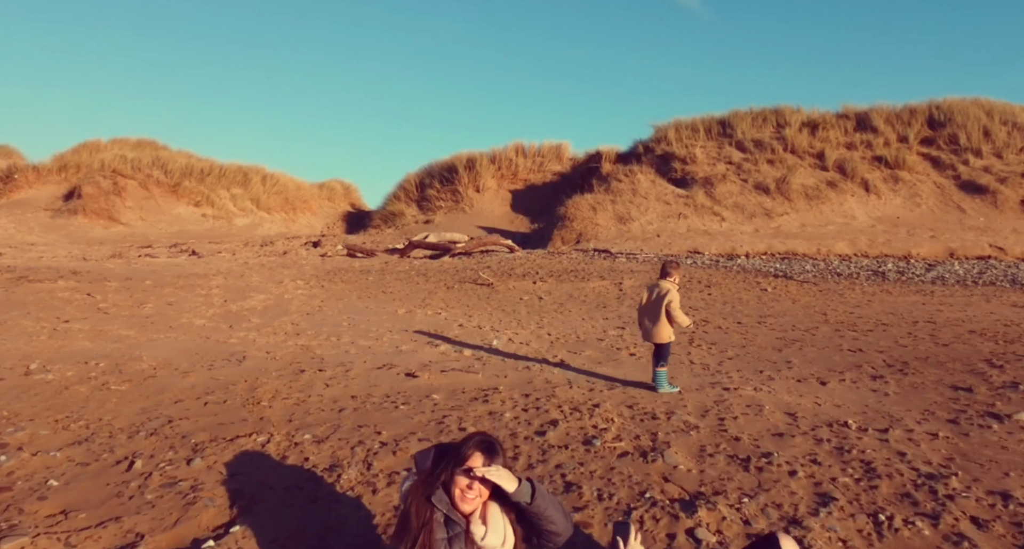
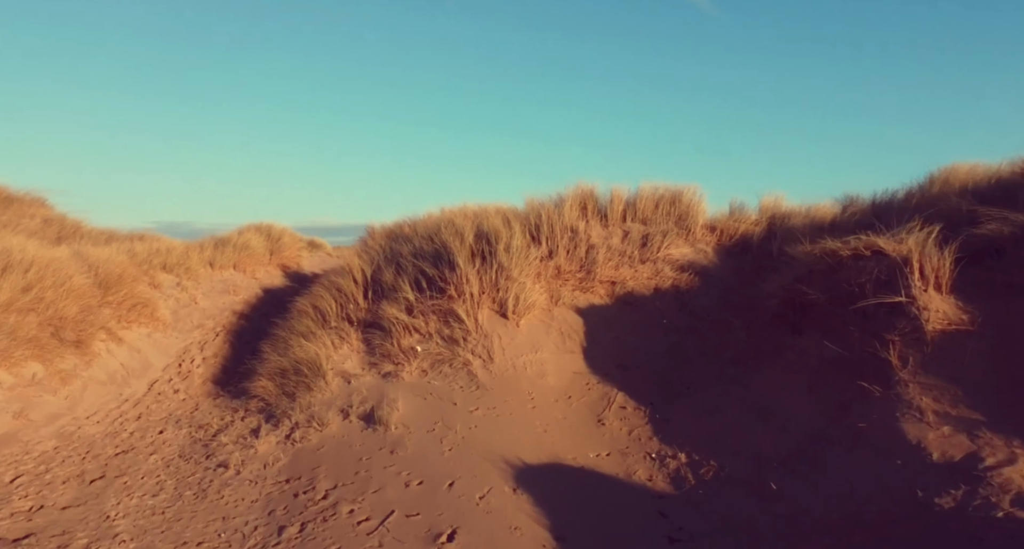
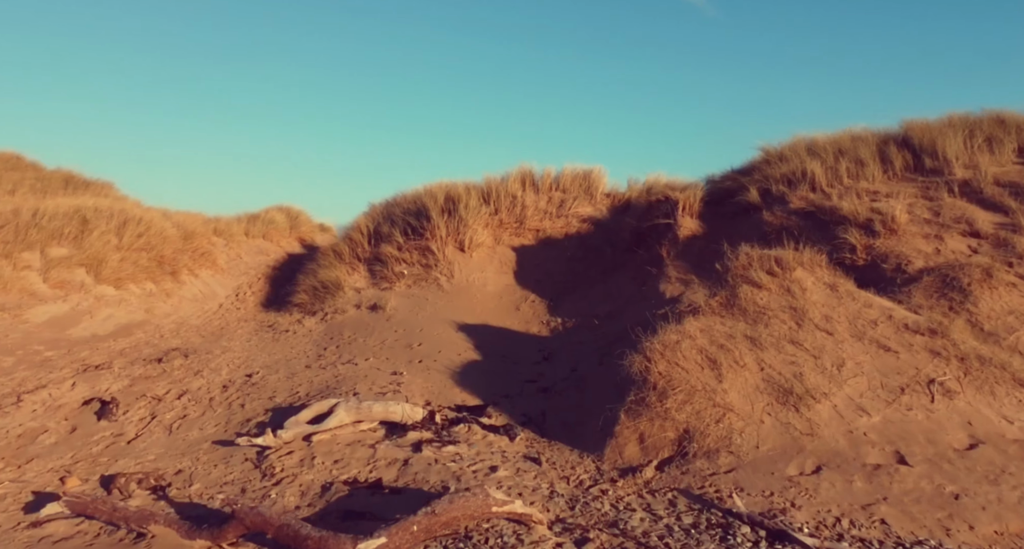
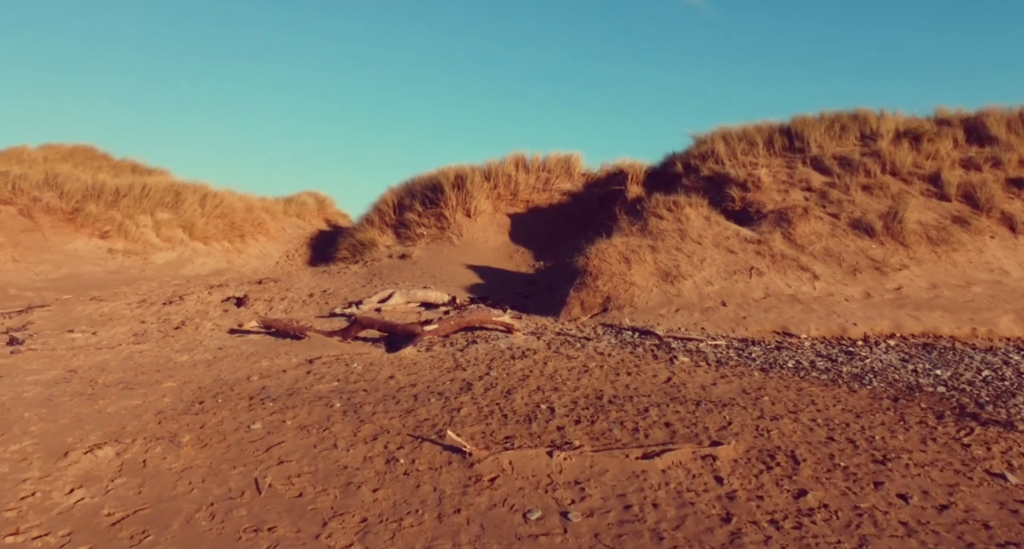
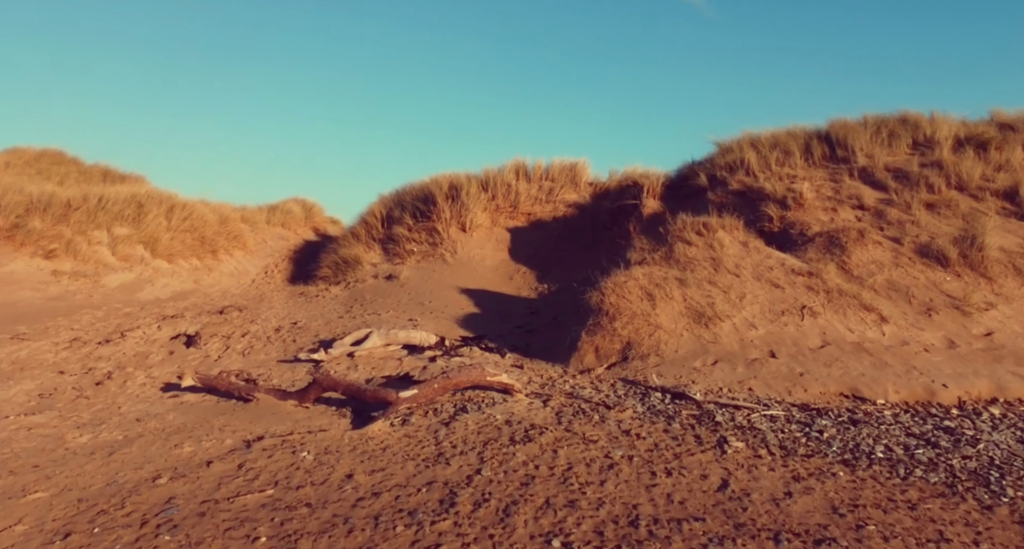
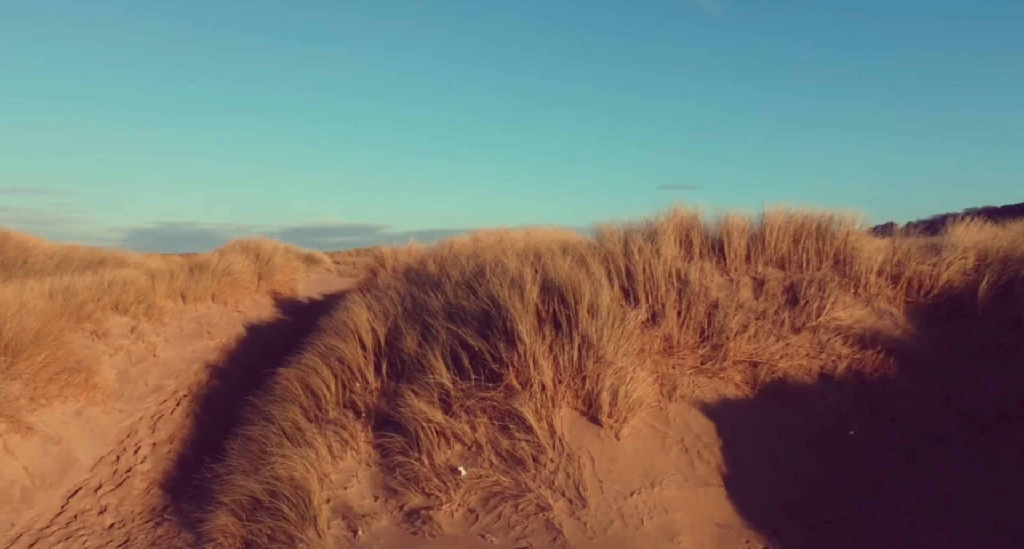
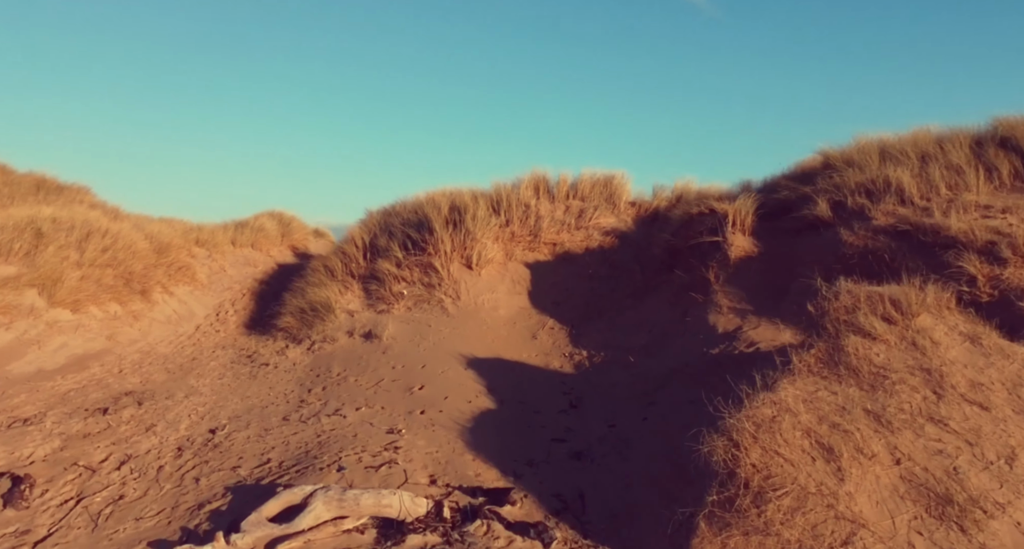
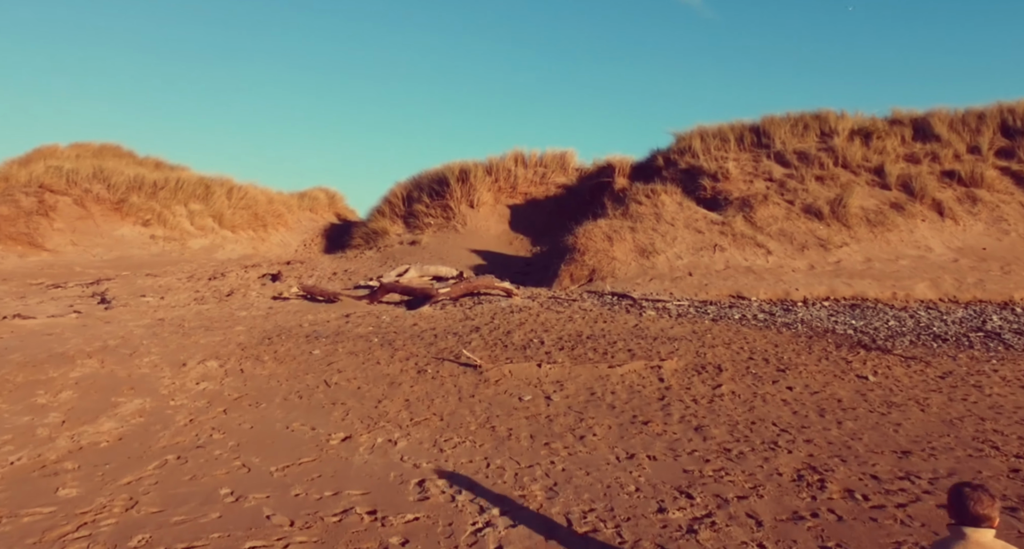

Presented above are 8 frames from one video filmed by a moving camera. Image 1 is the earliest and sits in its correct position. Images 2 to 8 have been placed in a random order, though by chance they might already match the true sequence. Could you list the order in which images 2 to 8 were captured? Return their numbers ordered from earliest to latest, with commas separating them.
8, 4, 5, 3, 7, 2, 6
